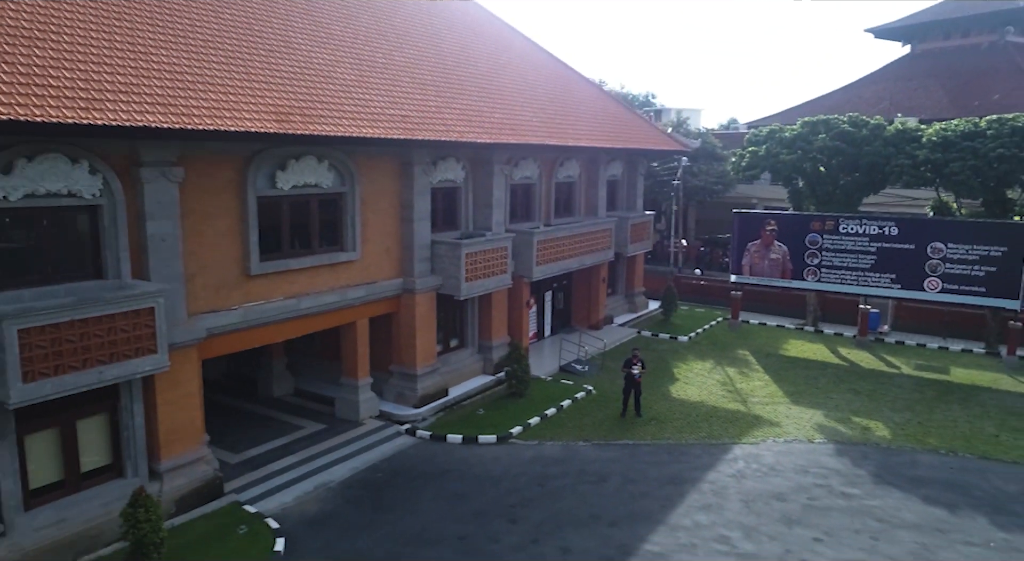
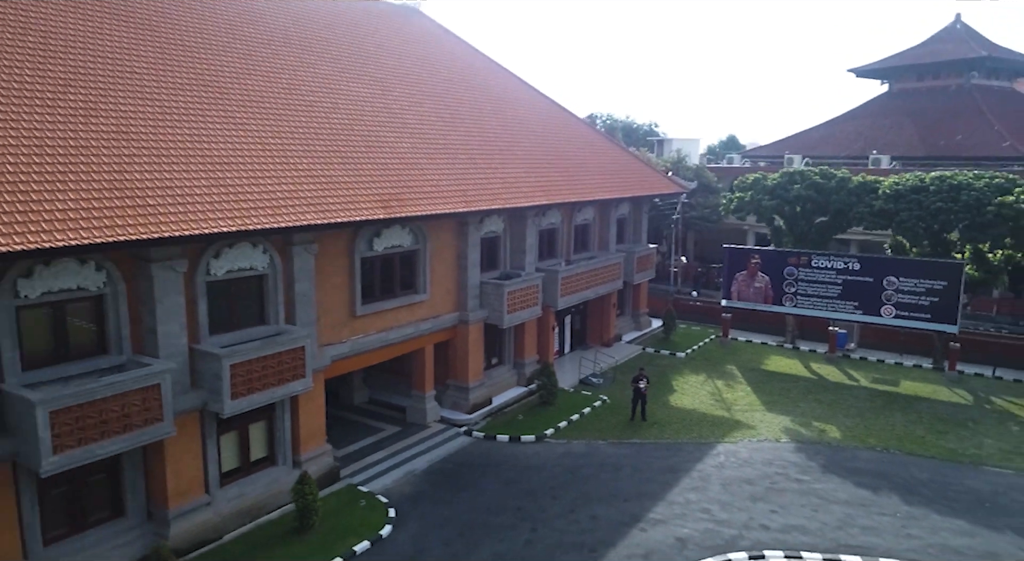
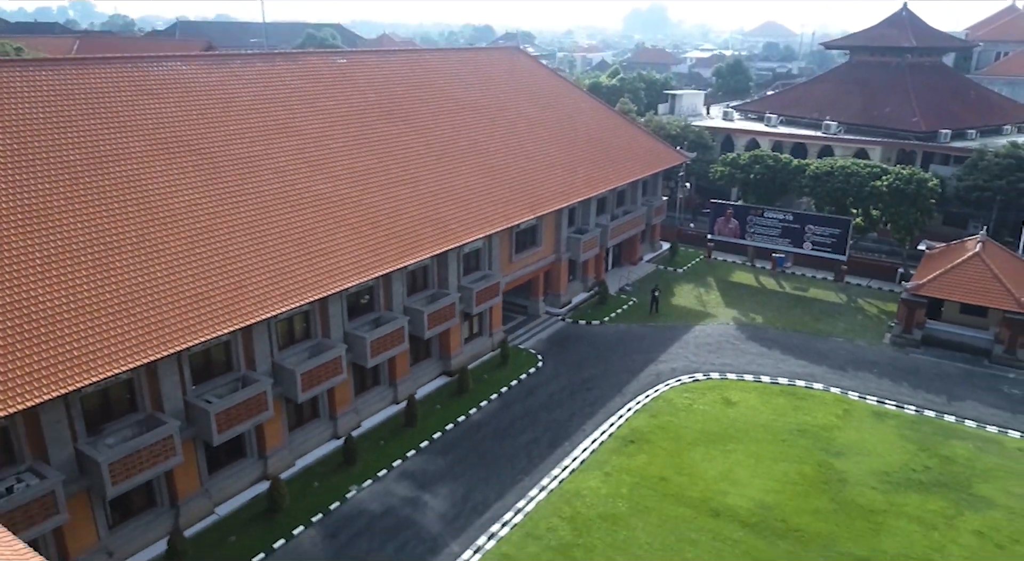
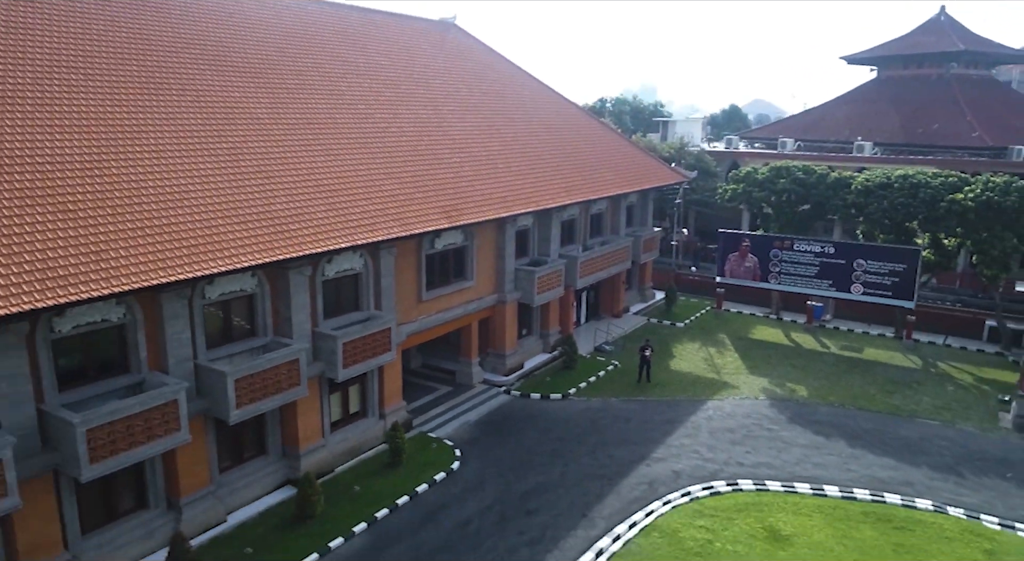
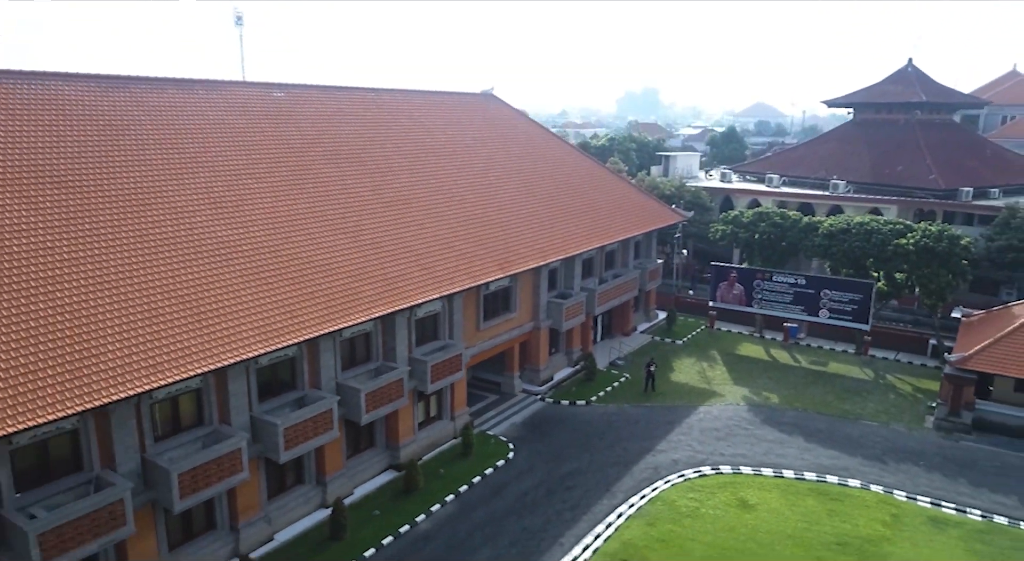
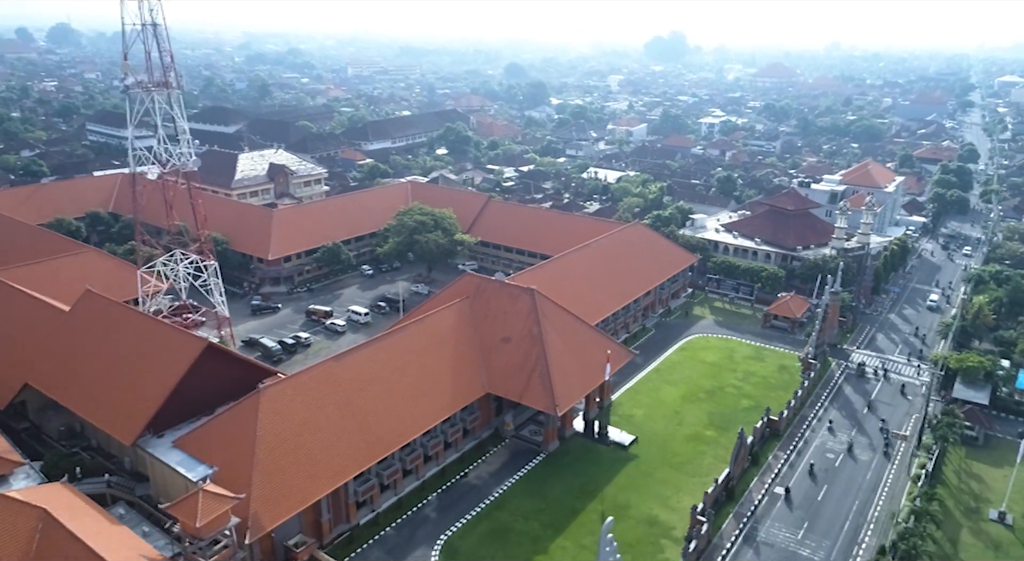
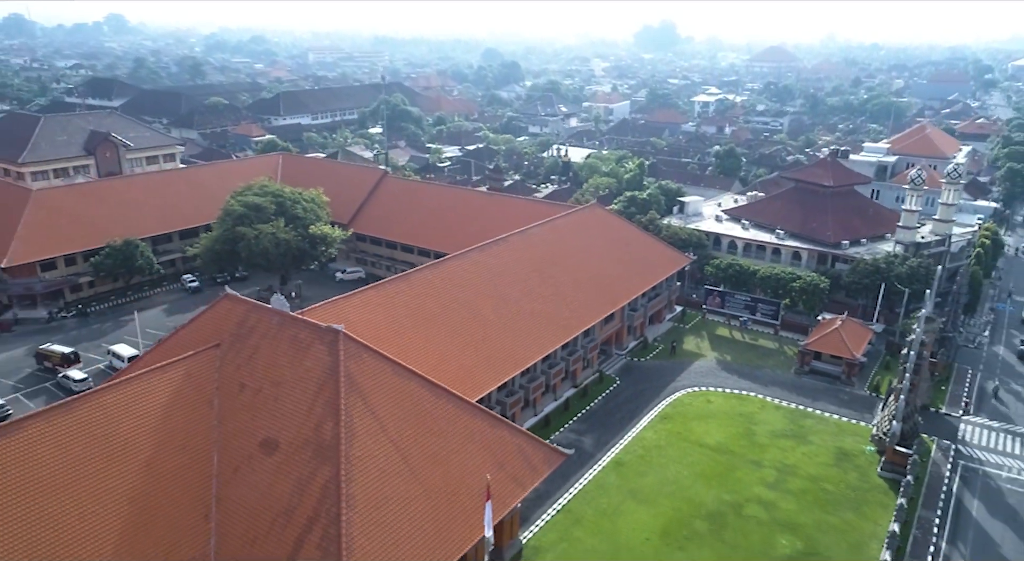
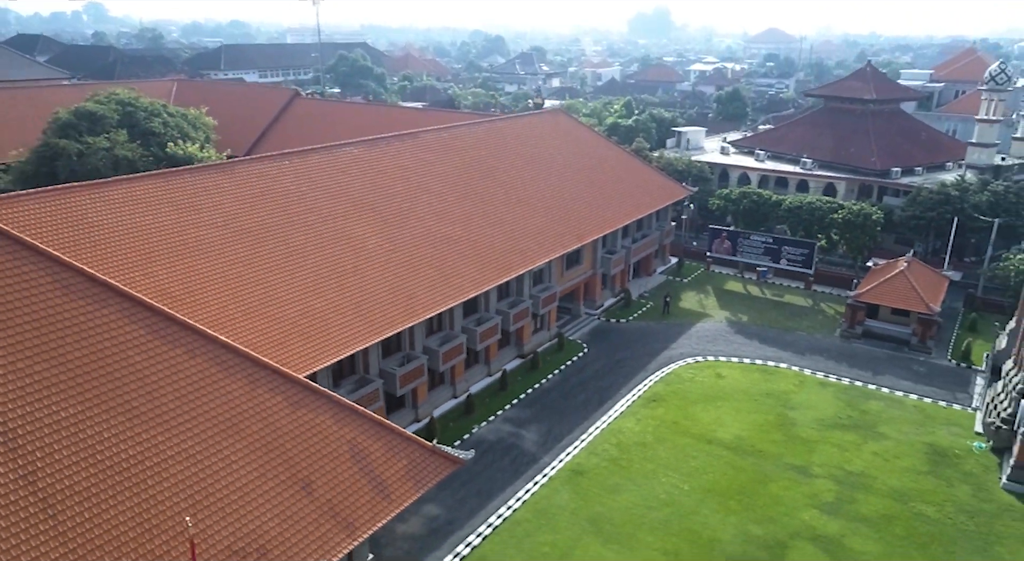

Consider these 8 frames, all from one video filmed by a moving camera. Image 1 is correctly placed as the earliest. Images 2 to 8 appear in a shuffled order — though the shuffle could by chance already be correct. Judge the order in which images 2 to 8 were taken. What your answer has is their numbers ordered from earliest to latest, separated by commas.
2, 4, 5, 3, 8, 7, 6
